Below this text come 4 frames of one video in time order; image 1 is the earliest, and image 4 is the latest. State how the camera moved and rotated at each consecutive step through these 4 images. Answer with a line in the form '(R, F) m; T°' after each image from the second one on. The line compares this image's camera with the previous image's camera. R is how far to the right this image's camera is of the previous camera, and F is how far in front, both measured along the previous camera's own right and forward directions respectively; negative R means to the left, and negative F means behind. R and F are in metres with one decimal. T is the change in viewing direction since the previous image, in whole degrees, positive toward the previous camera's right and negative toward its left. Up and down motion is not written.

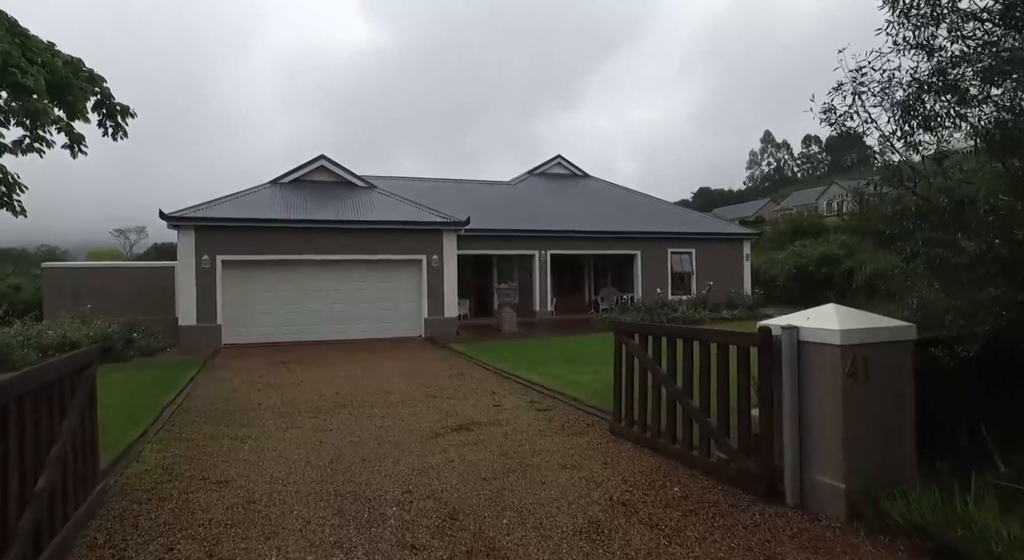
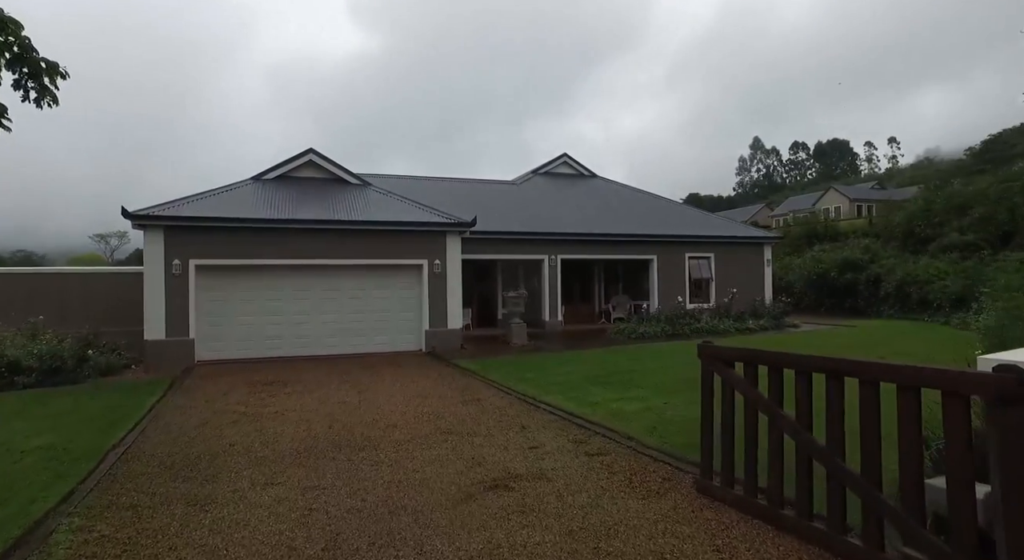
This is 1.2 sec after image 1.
(-0.5, +1.4) m; +1°
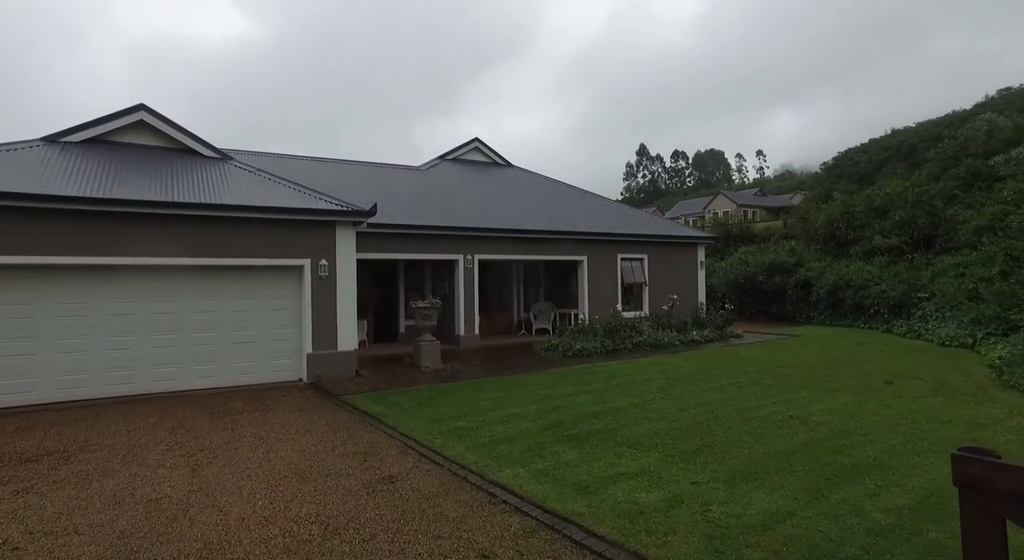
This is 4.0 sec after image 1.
(-0.4, +2.7) m; +11°
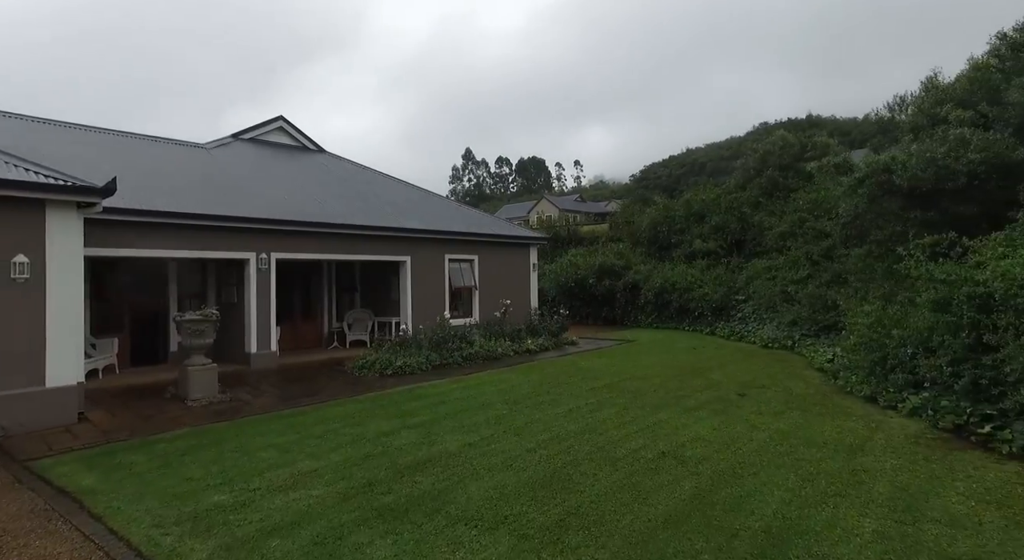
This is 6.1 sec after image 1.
(+0.3, +1.7) m; +17°
